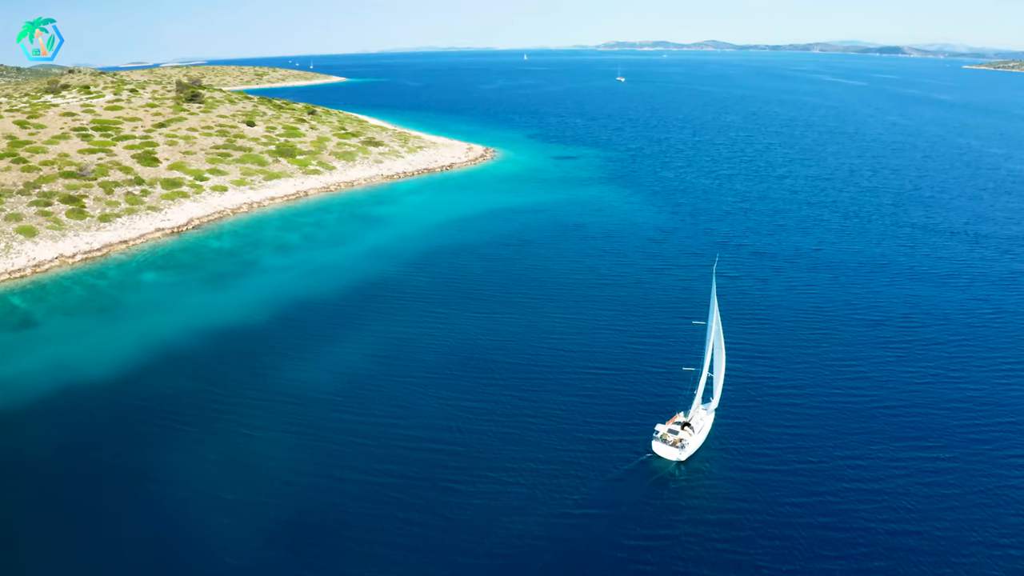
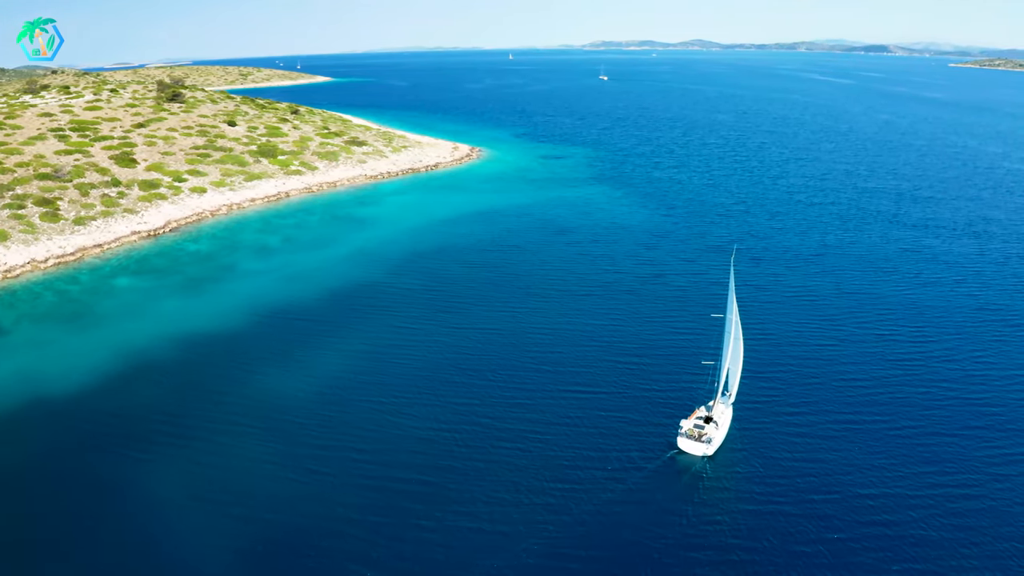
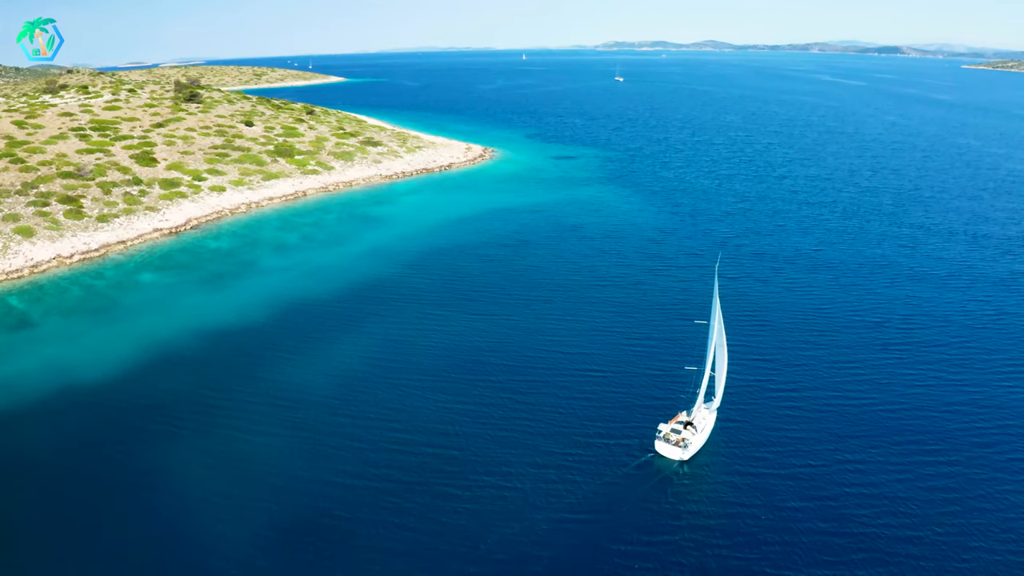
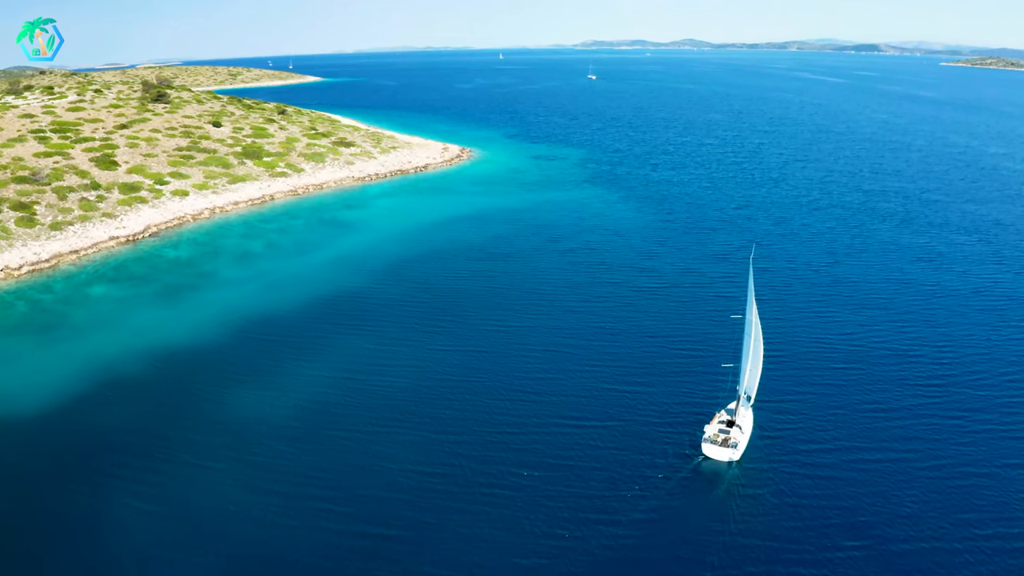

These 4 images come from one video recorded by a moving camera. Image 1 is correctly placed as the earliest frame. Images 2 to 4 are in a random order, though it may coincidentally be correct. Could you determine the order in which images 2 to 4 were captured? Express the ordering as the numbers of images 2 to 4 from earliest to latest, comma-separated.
3, 2, 4
